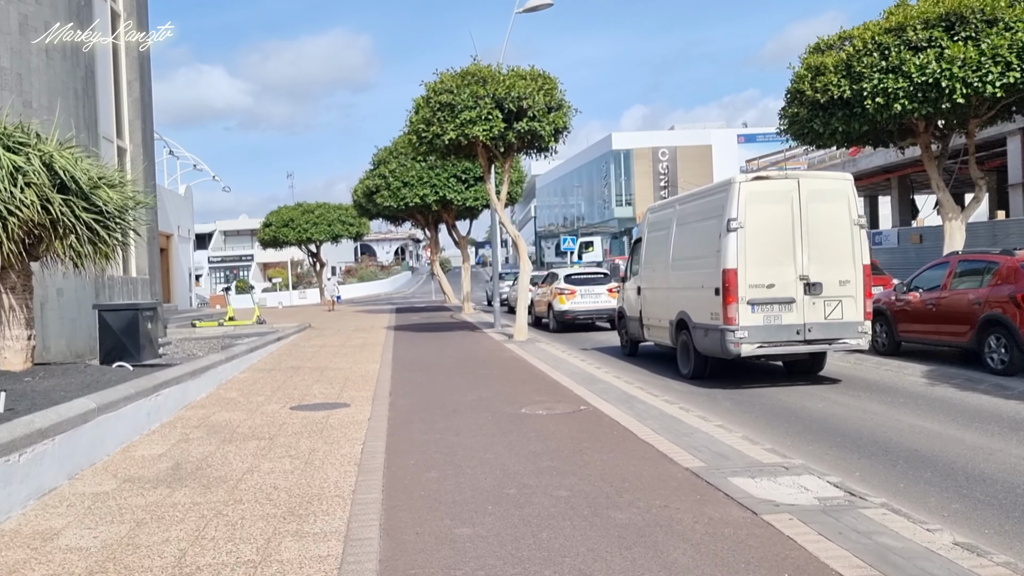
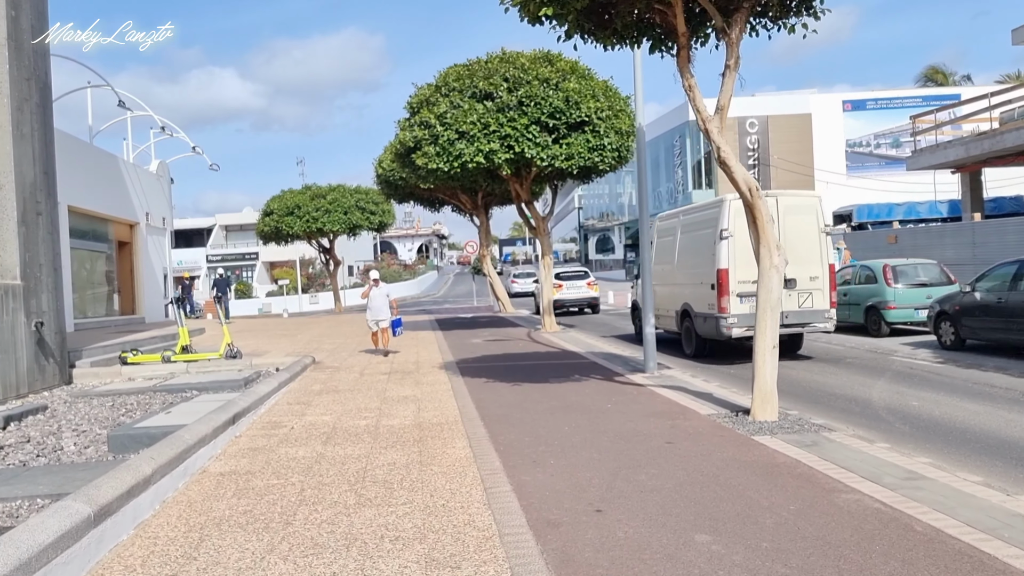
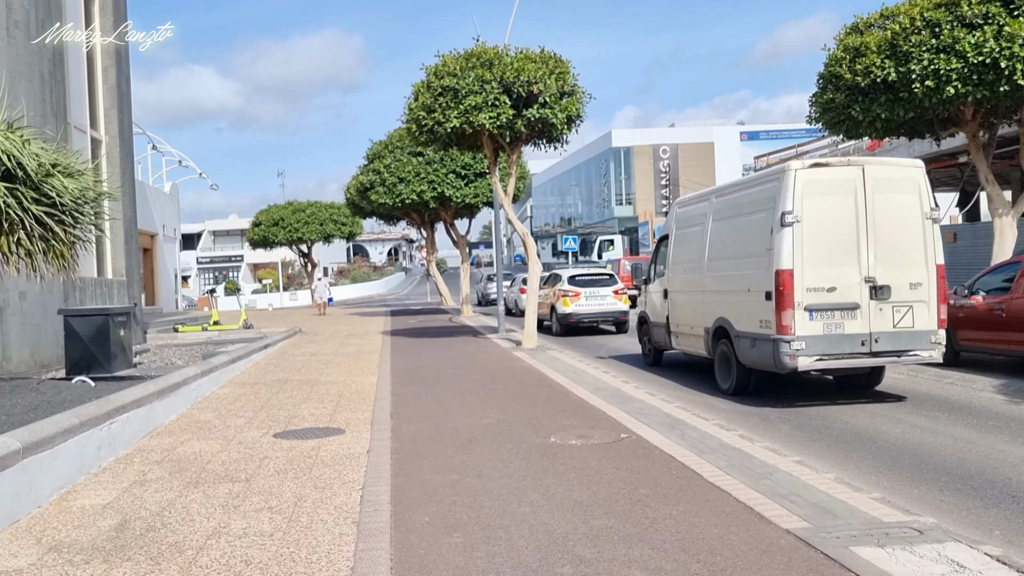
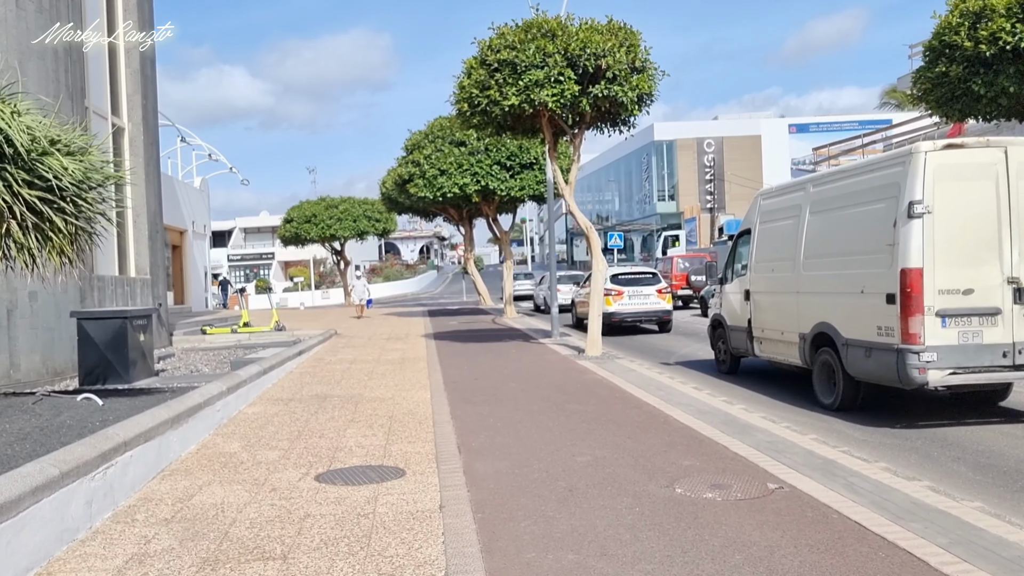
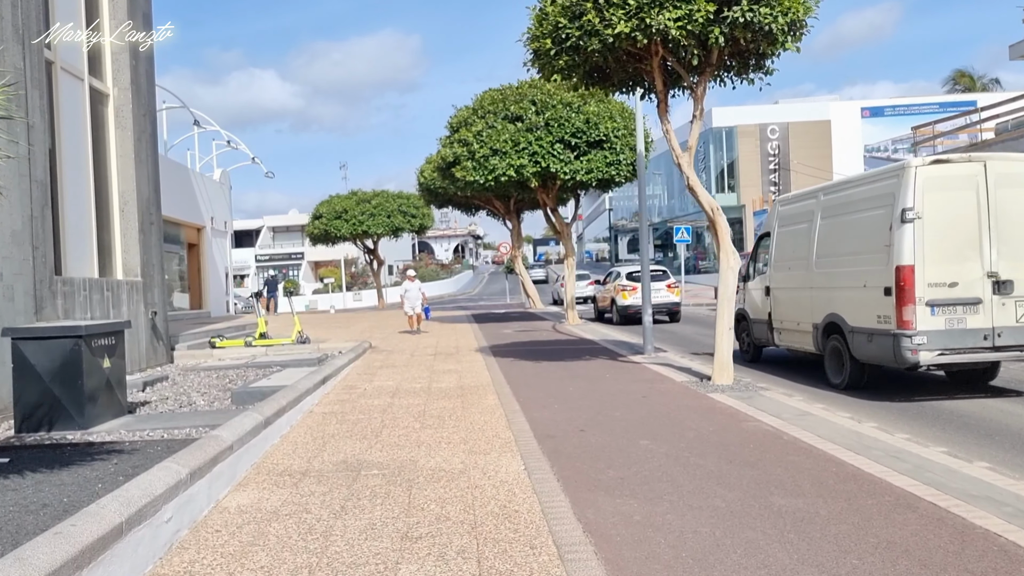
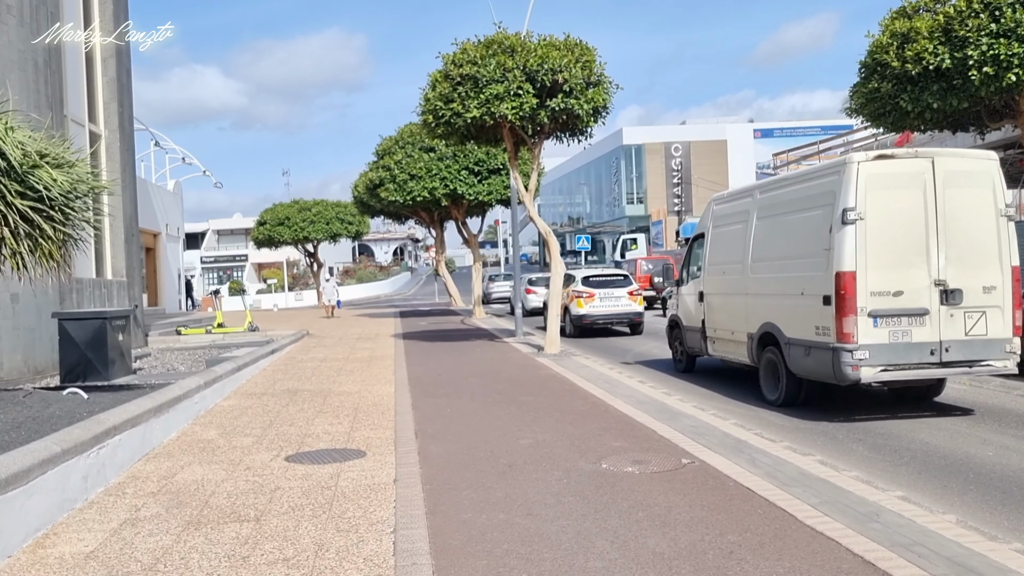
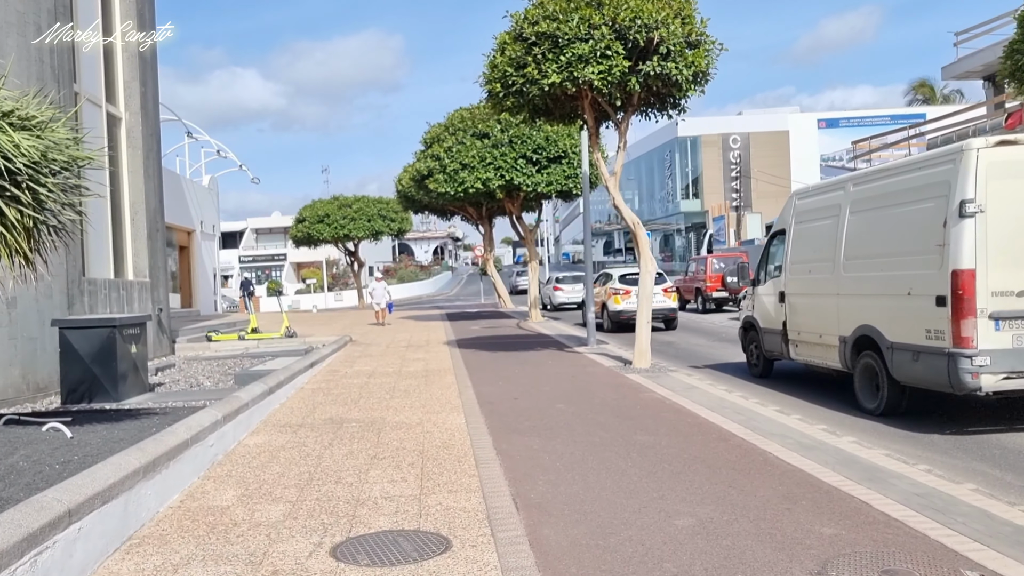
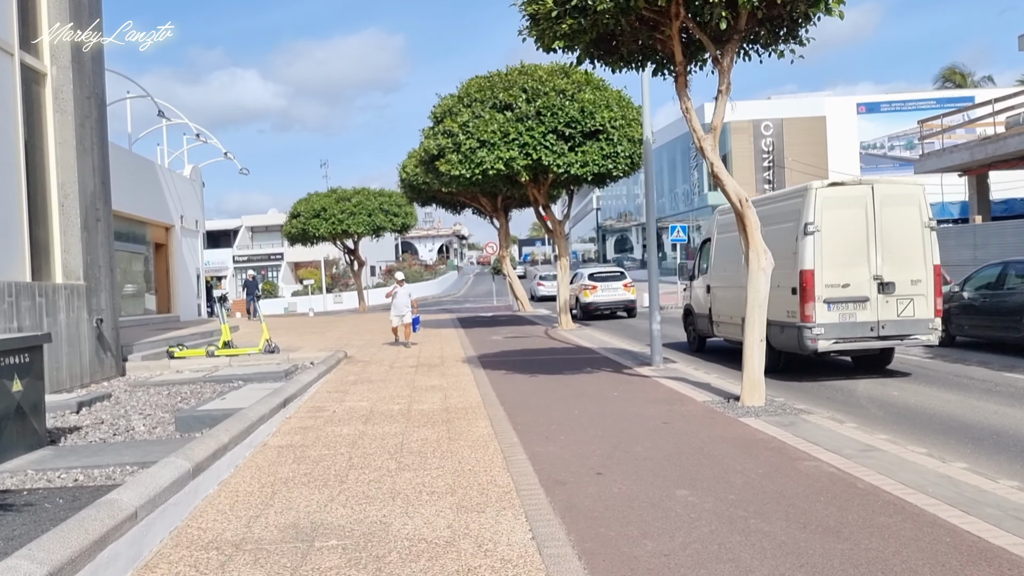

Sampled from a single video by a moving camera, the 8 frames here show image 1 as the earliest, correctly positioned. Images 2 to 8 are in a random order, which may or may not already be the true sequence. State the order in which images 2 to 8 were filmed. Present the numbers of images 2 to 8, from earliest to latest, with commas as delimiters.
3, 6, 4, 7, 5, 8, 2
